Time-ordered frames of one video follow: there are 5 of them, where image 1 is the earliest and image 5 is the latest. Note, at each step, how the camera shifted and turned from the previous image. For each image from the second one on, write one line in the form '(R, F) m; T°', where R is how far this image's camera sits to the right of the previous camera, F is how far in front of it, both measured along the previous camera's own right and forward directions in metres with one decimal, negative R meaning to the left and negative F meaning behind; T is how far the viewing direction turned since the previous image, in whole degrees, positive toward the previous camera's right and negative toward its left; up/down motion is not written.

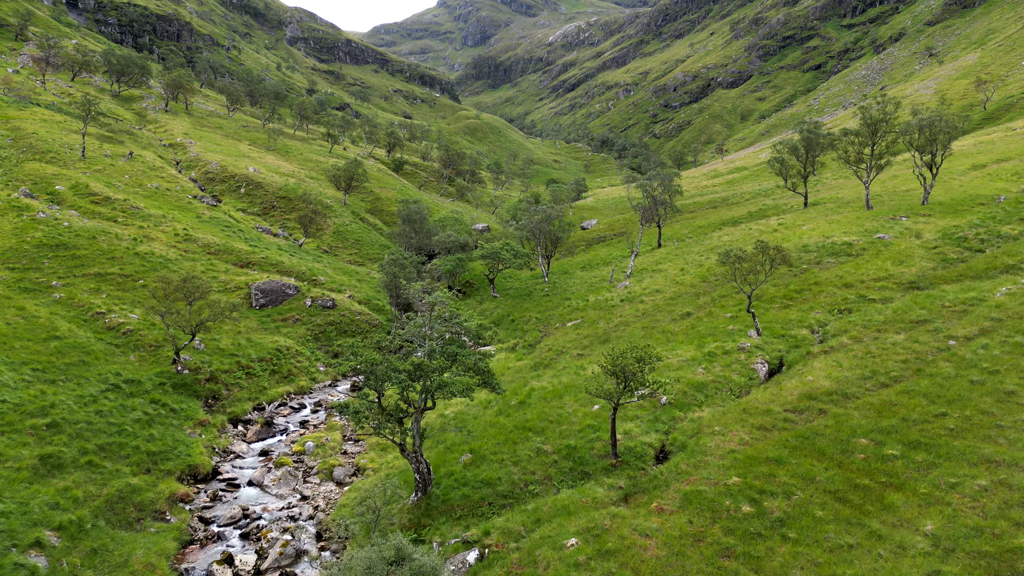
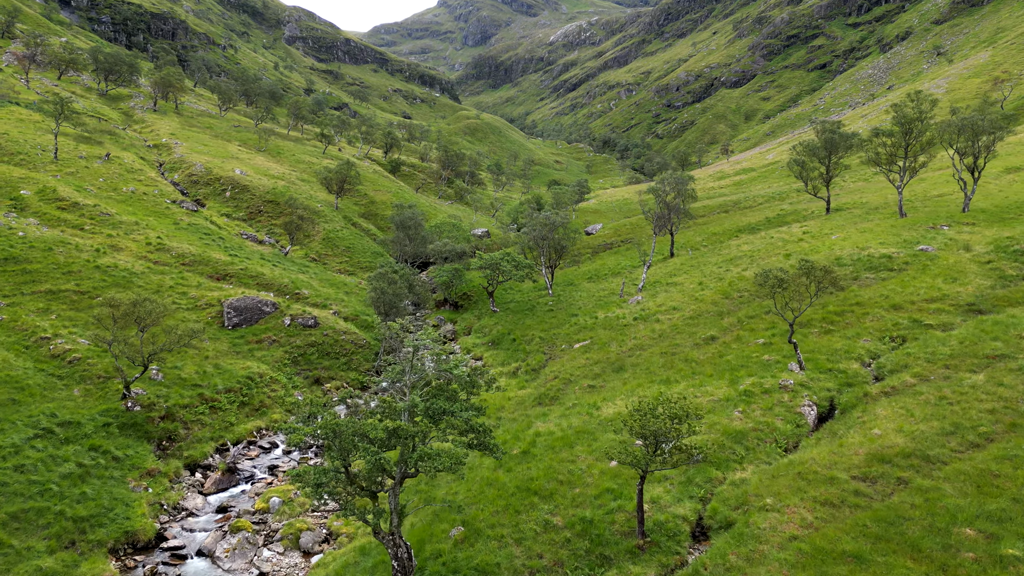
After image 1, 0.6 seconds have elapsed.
(0.0, +4.6) m; 0°
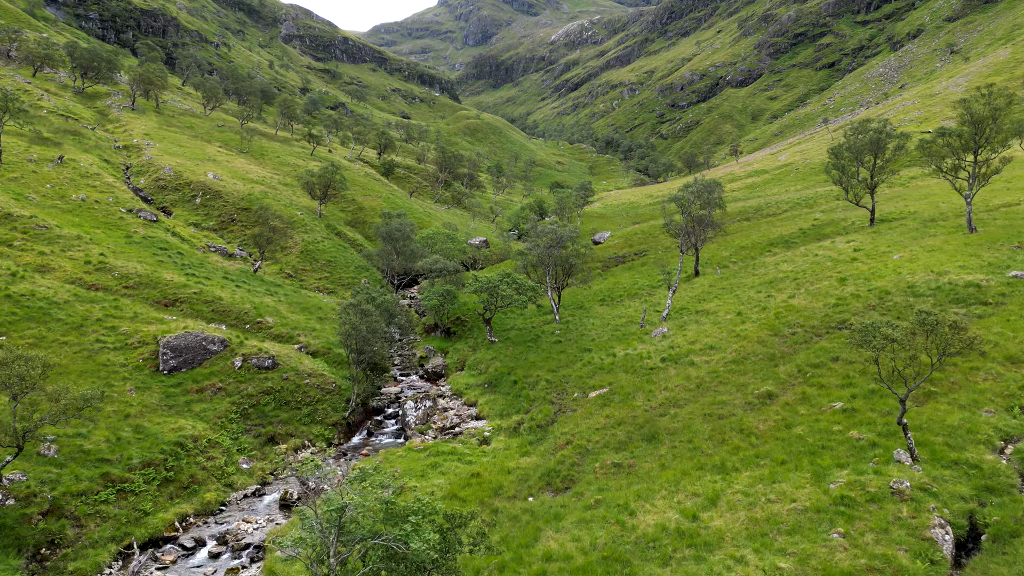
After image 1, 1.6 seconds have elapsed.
(0.0, +7.6) m; 0°
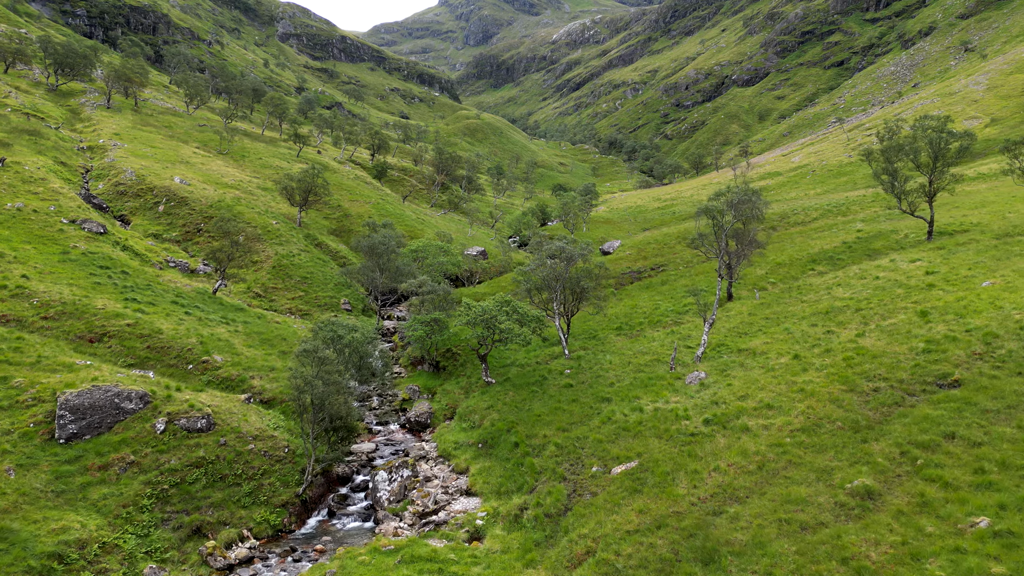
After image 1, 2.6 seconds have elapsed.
(0.0, +7.6) m; 0°
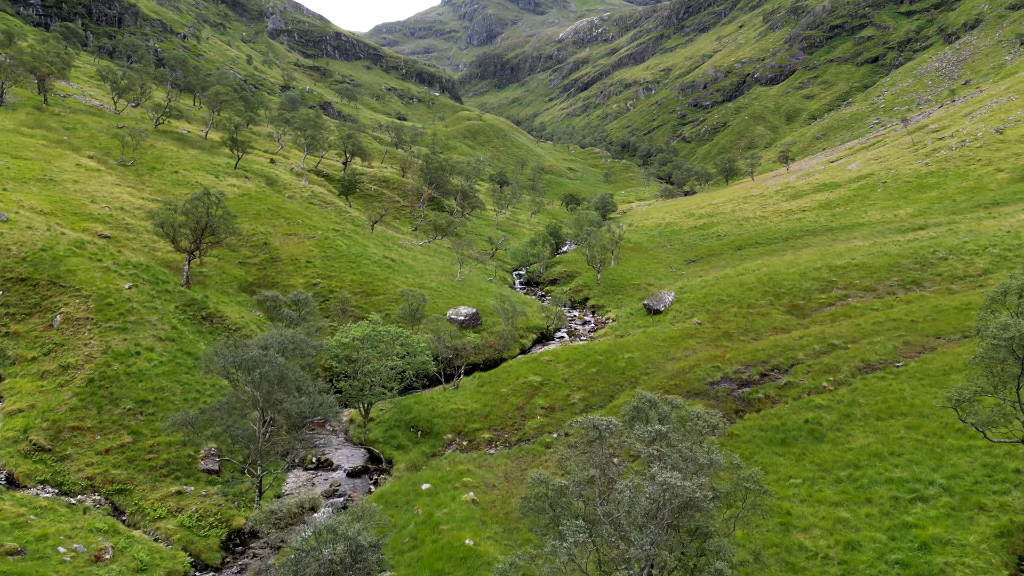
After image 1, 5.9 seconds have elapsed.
(-0.1, +24.7) m; 0°
